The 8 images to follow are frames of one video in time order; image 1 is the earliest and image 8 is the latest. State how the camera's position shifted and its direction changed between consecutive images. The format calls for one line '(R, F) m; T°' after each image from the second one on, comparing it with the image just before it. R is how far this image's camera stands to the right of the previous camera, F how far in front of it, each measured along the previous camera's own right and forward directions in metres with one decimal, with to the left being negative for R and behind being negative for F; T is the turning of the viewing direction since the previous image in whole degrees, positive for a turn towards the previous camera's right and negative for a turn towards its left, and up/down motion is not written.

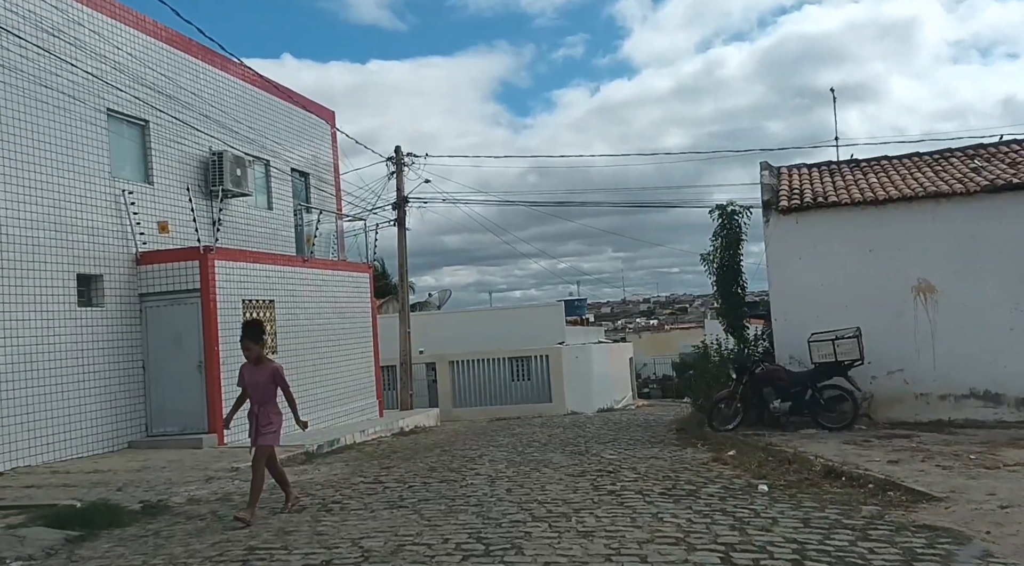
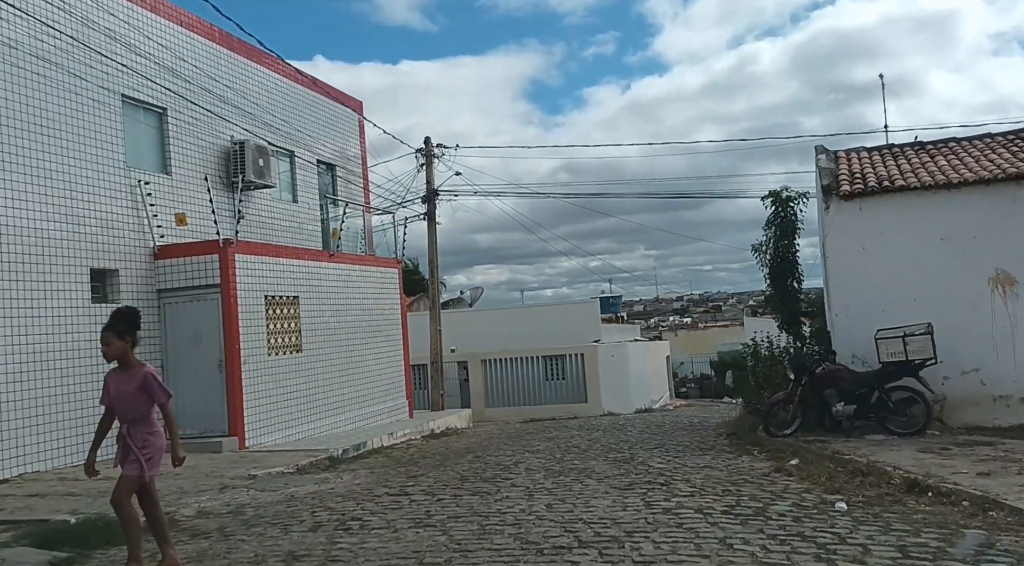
(-0.1, +0.9) m; -2°
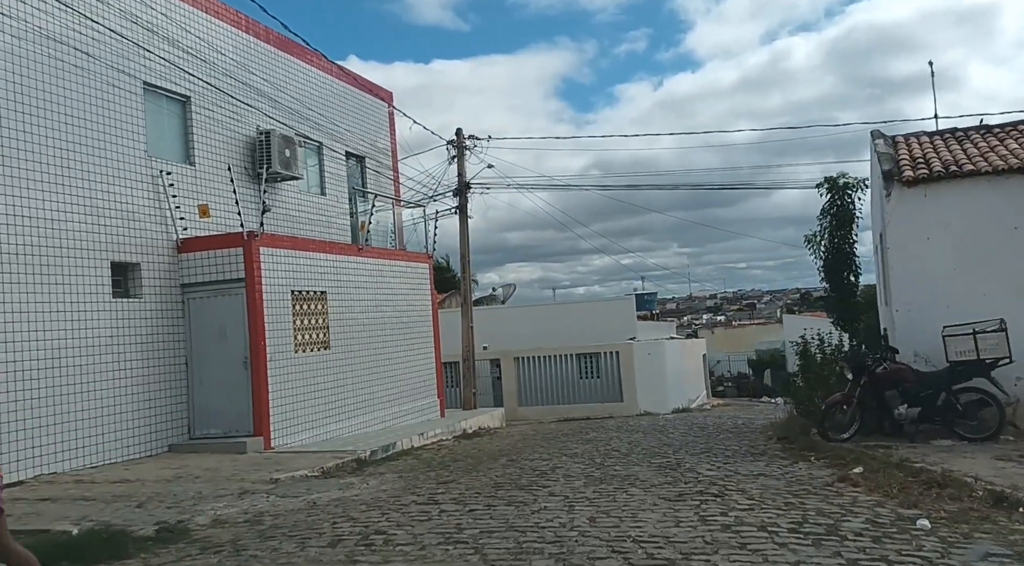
(-0.1, +0.7) m; -2°
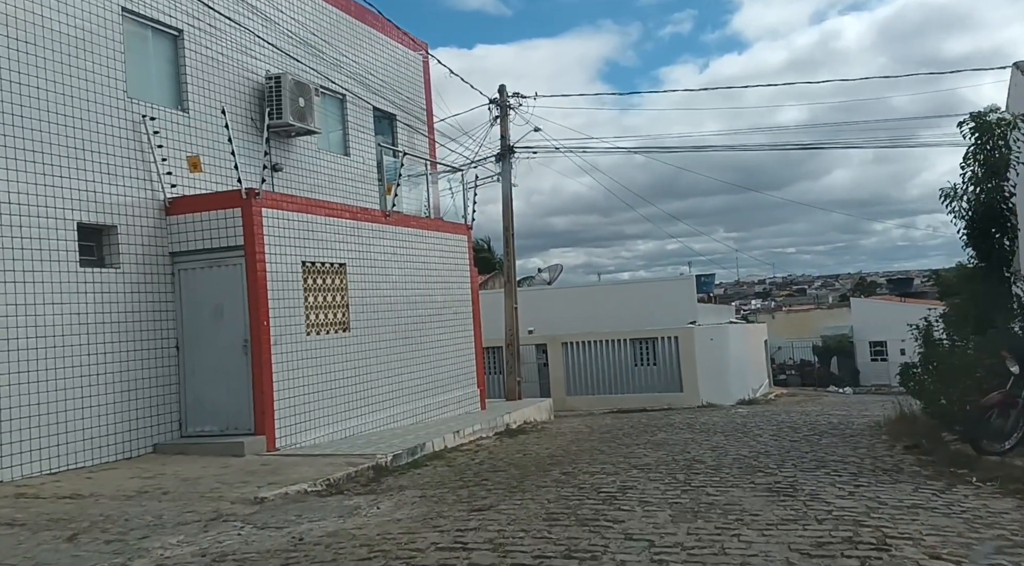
(-0.1, +2.3) m; -3°
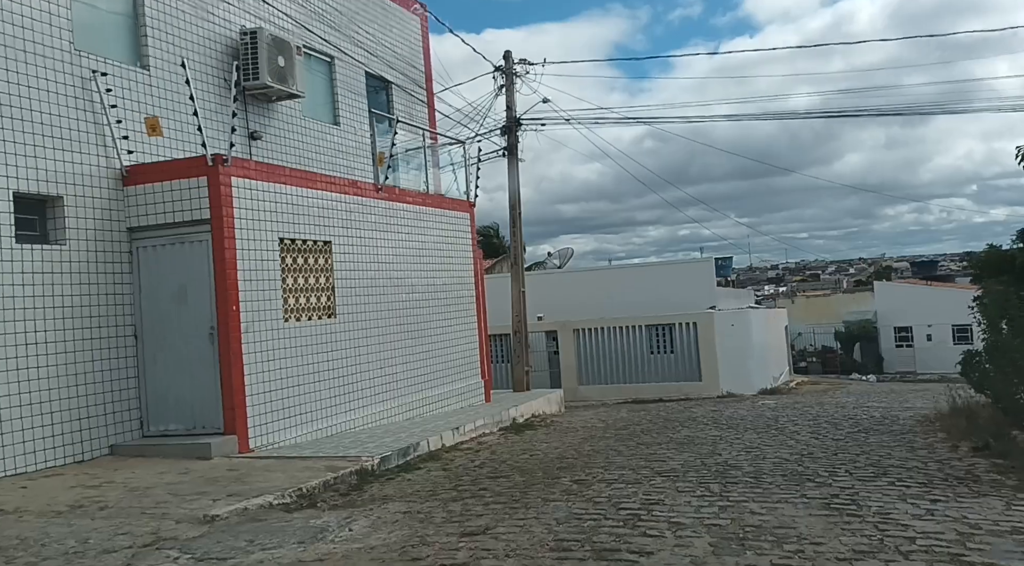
(+0.1, +1.3) m; -1°
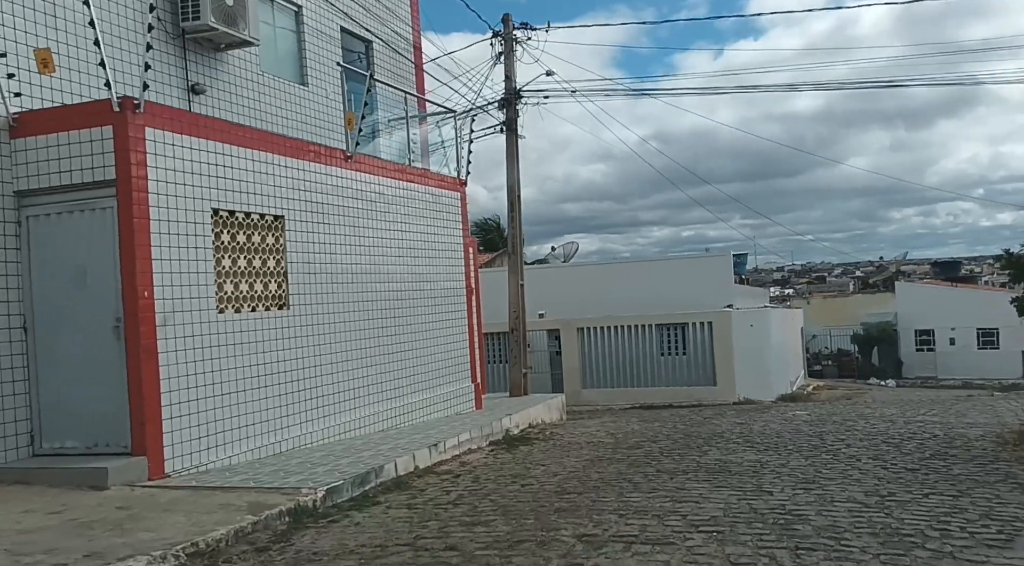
(+0.1, +2.1) m; 0°
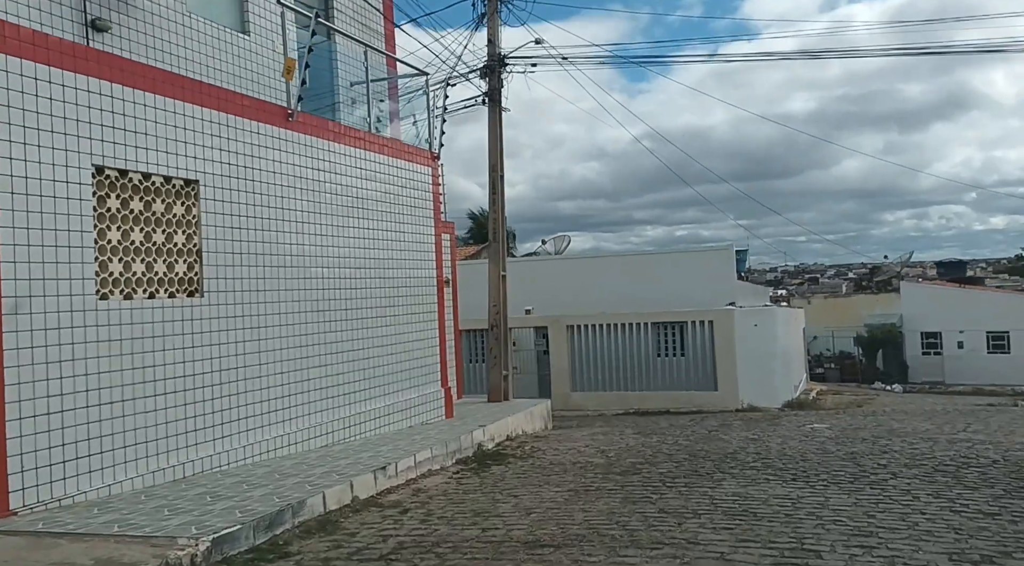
(+0.2, +1.8) m; 0°
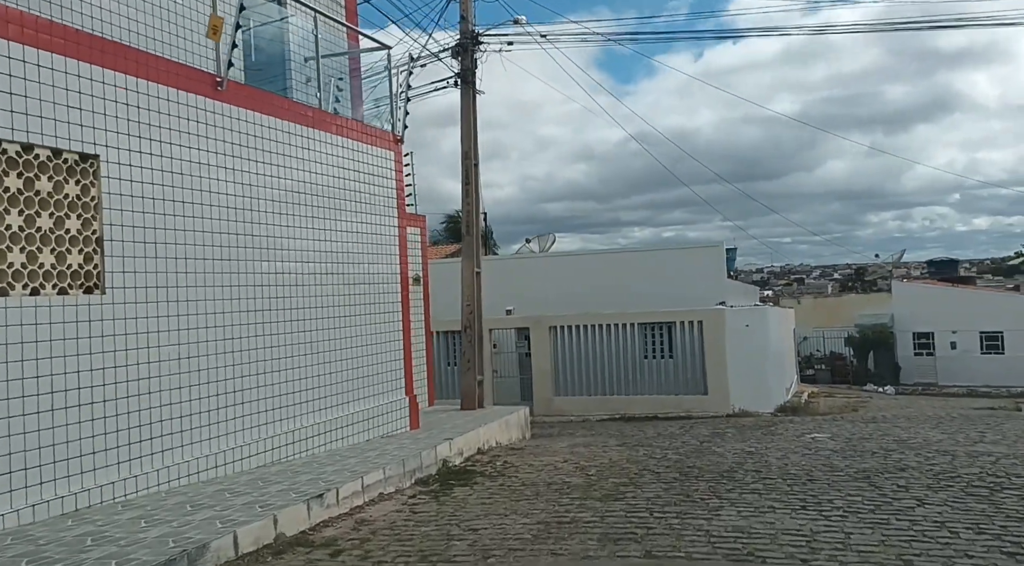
(+0.2, +1.2) m; +1°
